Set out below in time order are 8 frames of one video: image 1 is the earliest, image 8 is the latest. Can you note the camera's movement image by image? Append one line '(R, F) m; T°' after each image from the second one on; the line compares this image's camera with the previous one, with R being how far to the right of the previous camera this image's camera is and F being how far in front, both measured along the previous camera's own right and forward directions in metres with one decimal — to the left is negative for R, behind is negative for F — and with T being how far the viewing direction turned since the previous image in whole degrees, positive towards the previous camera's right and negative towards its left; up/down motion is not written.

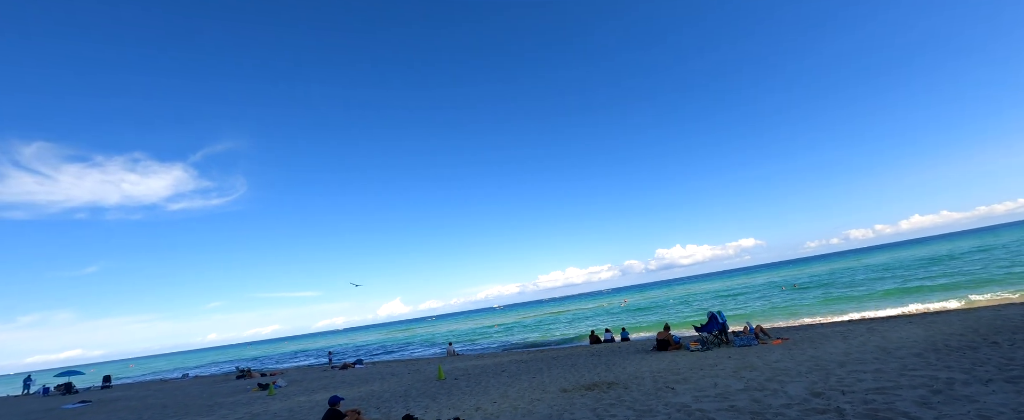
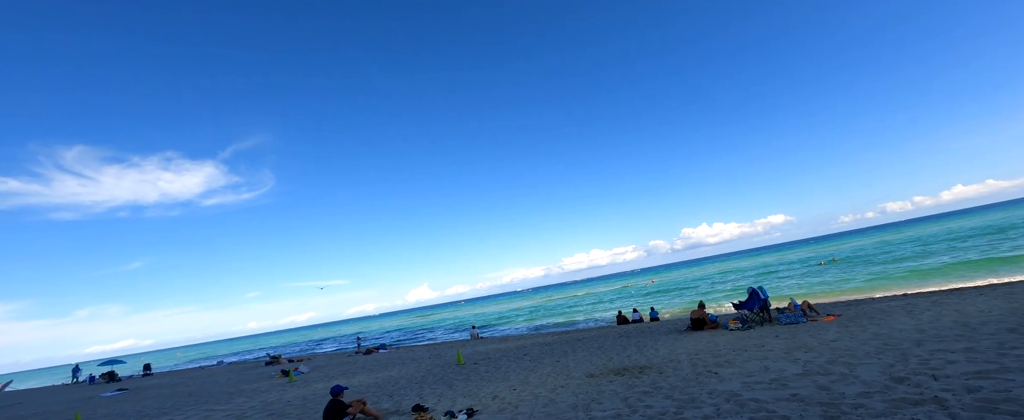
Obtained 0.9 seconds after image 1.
(+0.2, +1.2) m; -3°
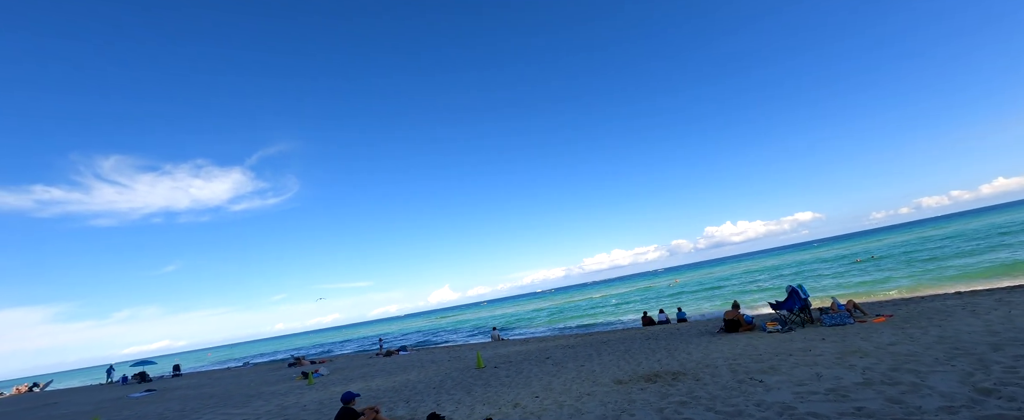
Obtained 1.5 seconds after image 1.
(0.0, +0.7) m; -3°
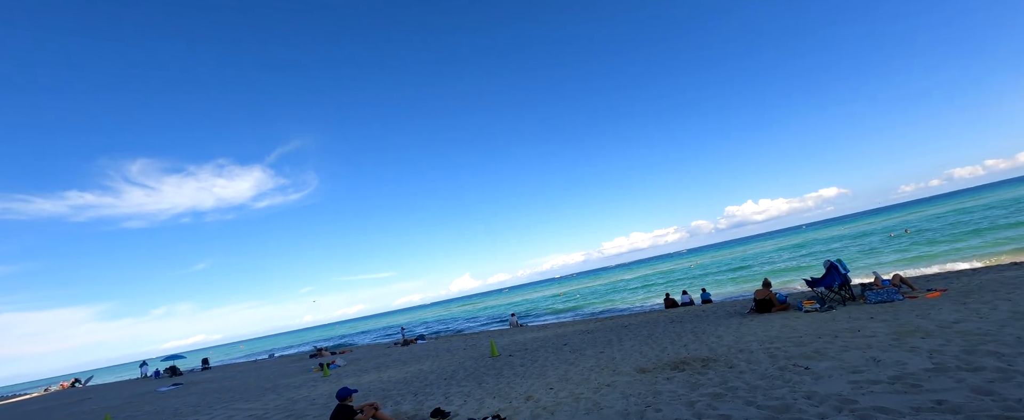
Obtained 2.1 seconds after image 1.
(+0.2, +0.9) m; -2°
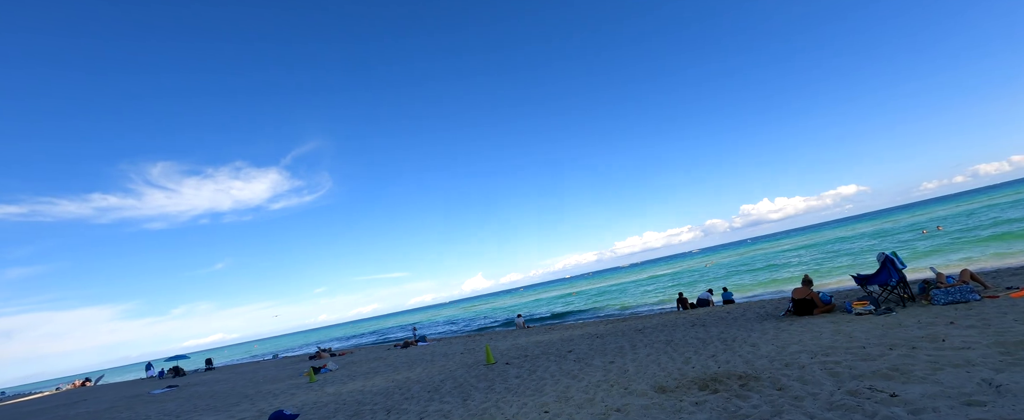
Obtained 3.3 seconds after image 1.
(+0.4, +1.8) m; -2°
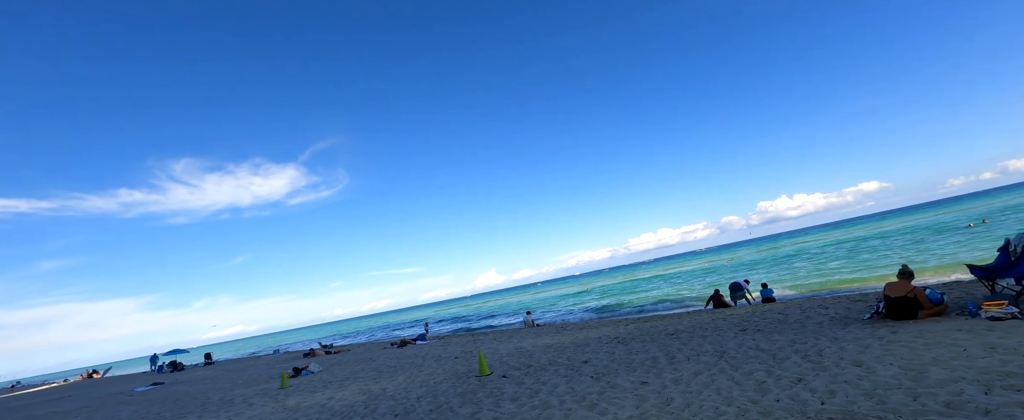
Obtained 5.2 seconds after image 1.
(+0.3, +2.9) m; -2°
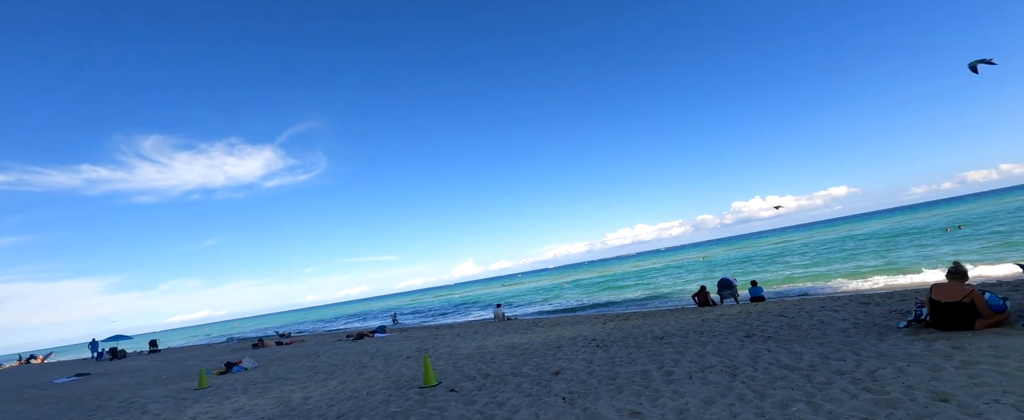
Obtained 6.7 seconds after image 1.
(+0.4, +2.2) m; +3°
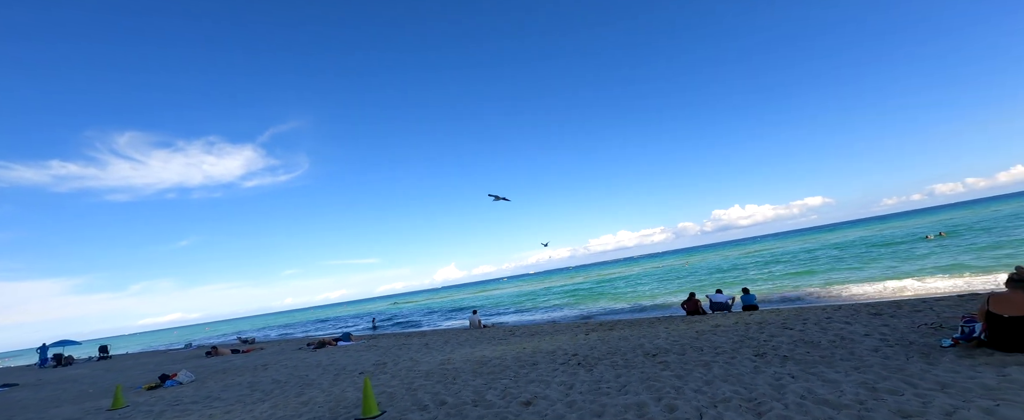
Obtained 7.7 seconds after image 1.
(+0.3, +1.7) m; +2°
